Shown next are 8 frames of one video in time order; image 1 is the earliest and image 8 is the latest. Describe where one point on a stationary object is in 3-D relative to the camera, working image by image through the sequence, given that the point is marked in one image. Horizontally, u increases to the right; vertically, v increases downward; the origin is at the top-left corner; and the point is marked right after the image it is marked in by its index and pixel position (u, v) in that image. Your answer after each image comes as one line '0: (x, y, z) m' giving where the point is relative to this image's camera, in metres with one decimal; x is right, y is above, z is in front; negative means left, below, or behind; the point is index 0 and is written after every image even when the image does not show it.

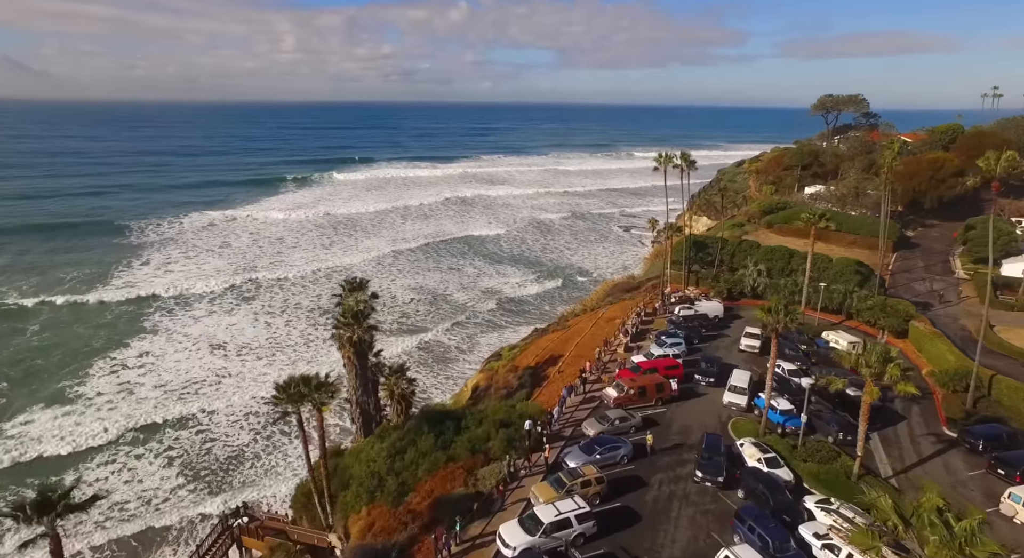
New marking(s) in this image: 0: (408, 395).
0: (-3.3, -3.7, +19.9) m
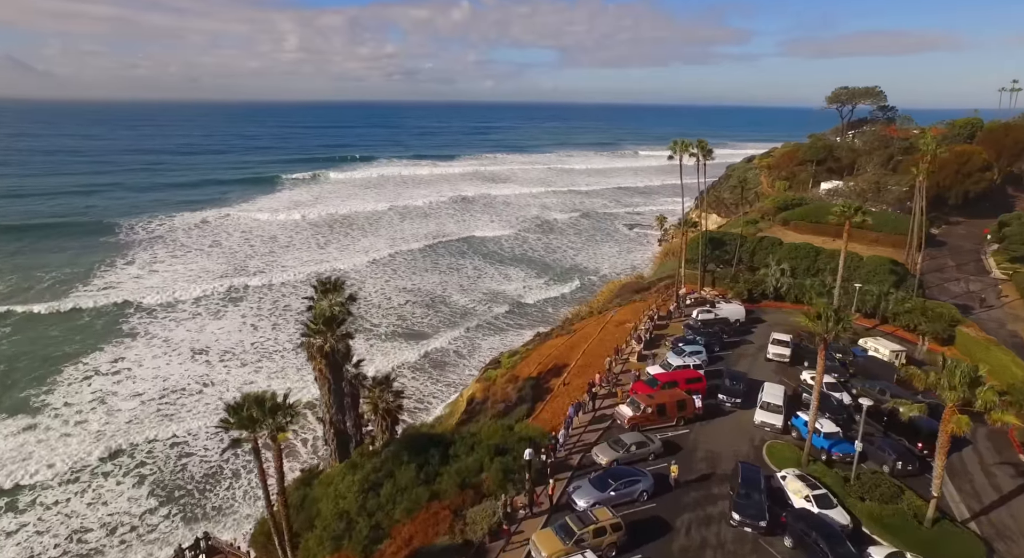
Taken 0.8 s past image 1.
0: (-3.3, -3.7, +17.7) m
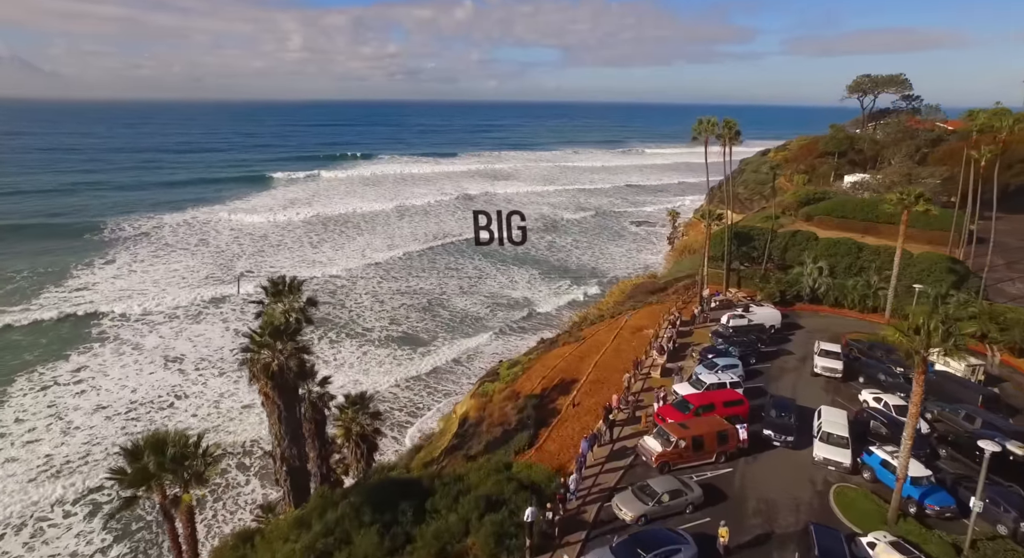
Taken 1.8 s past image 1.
0: (-3.3, -3.7, +14.9) m
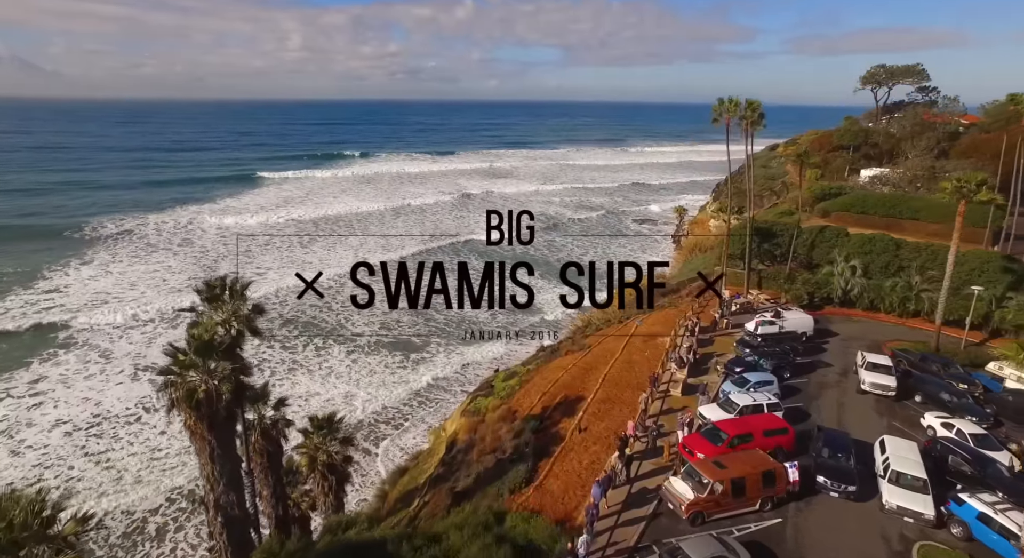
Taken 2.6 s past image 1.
0: (-3.4, -3.7, +12.7) m
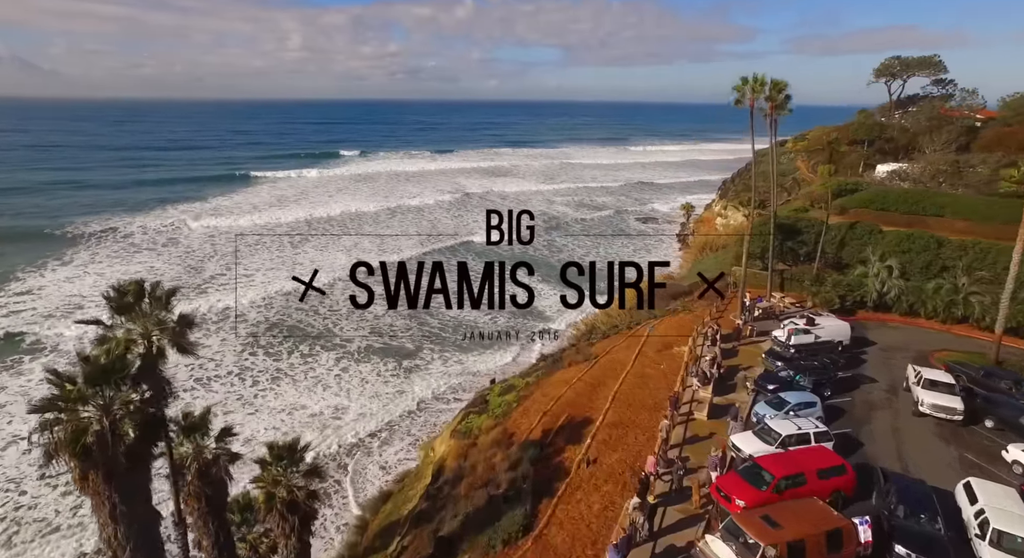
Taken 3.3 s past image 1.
0: (-3.5, -3.8, +10.8) m
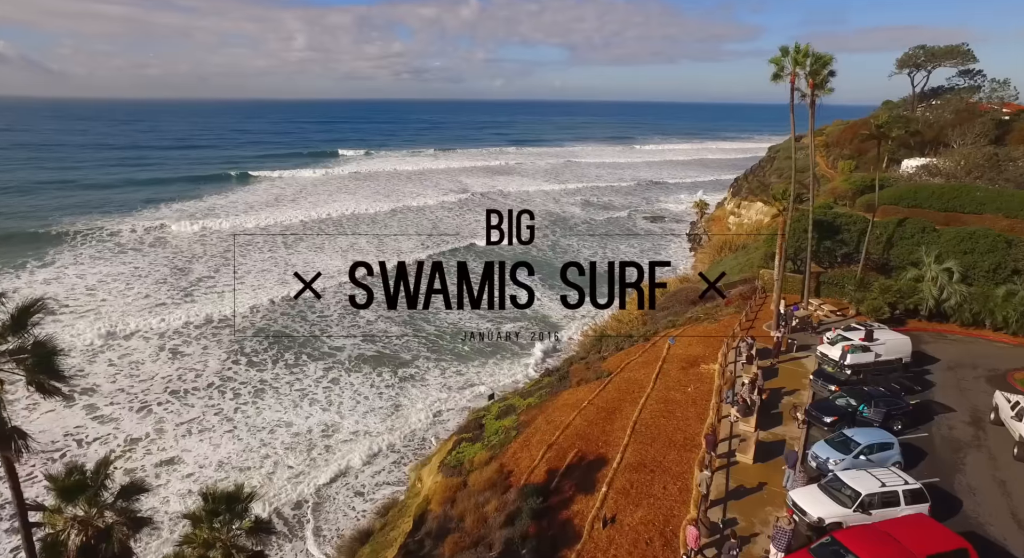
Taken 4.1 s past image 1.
0: (-3.6, -3.9, +8.6) m
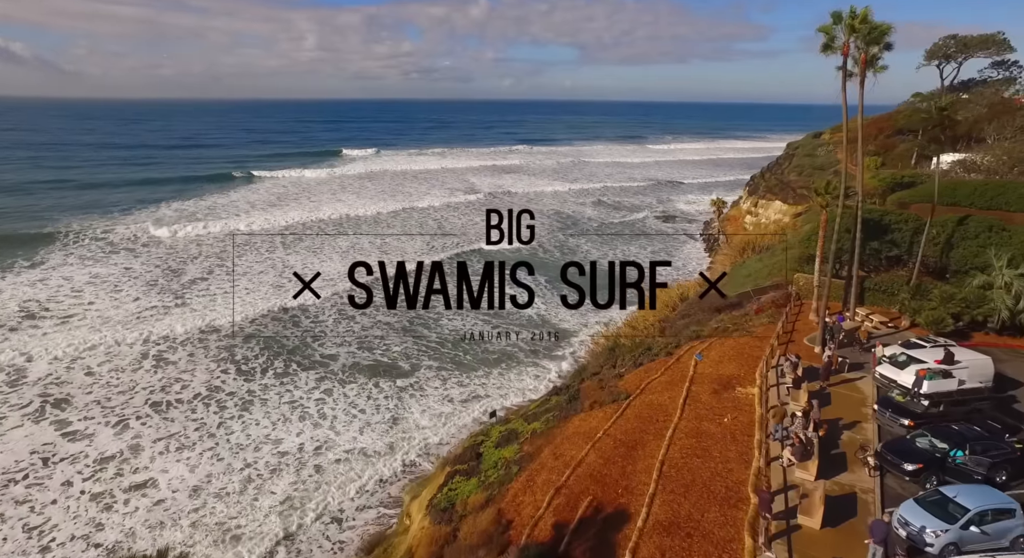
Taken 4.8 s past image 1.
0: (-3.6, -4.0, +6.7) m
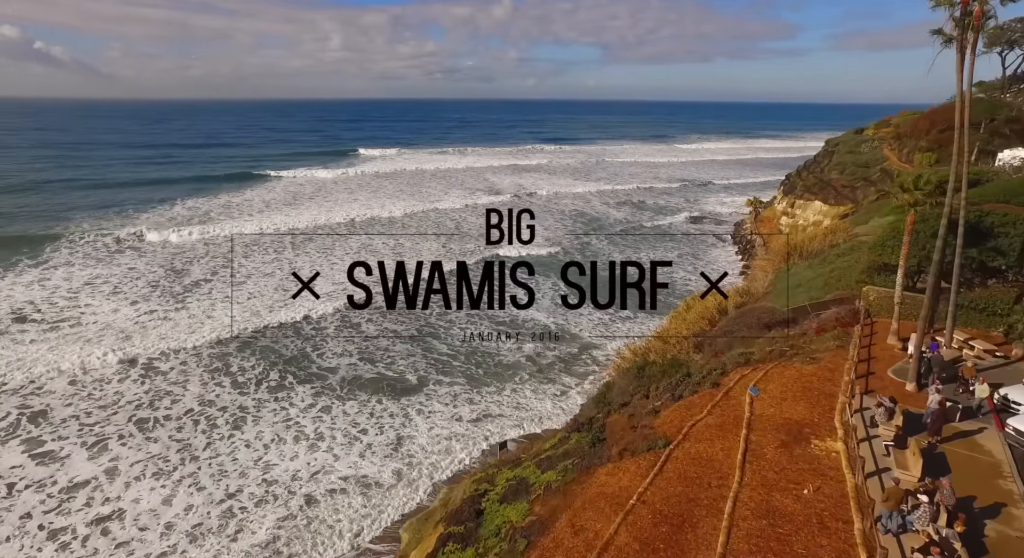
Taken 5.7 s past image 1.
0: (-3.7, -4.2, +4.4) m
